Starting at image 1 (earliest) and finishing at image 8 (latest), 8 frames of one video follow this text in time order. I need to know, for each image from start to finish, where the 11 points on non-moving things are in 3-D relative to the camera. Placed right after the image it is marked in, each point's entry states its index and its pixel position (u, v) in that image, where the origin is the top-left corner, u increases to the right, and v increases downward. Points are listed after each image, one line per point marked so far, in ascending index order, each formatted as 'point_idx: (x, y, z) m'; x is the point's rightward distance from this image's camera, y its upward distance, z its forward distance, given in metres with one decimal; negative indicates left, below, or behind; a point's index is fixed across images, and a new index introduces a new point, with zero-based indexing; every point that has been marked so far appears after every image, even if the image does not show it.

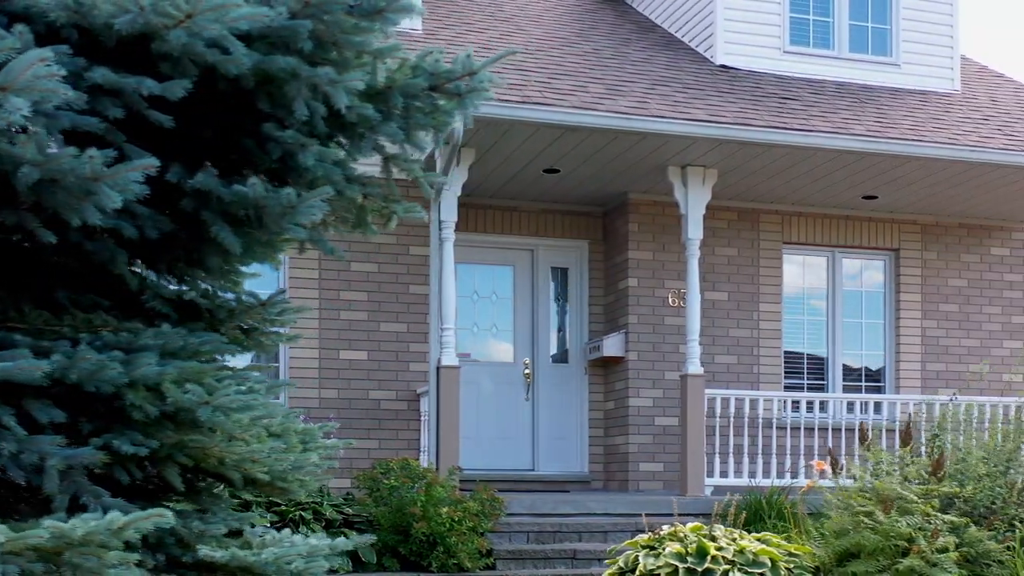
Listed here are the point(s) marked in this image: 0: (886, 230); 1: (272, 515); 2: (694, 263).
0: (+3.3, +0.5, +10.8) m
1: (-1.5, -1.4, +7.4) m
2: (+1.4, +0.2, +9.2) m
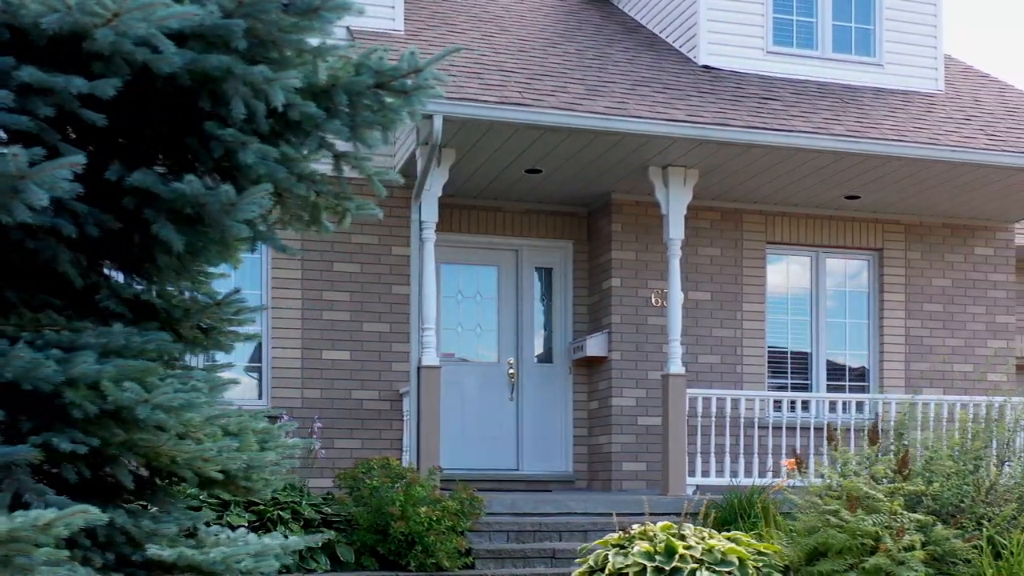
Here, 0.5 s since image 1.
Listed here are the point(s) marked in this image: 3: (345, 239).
0: (+3.2, +0.5, +10.8) m
1: (-1.6, -1.4, +7.4) m
2: (+1.3, +0.2, +9.3) m
3: (-1.3, +0.4, +9.4) m
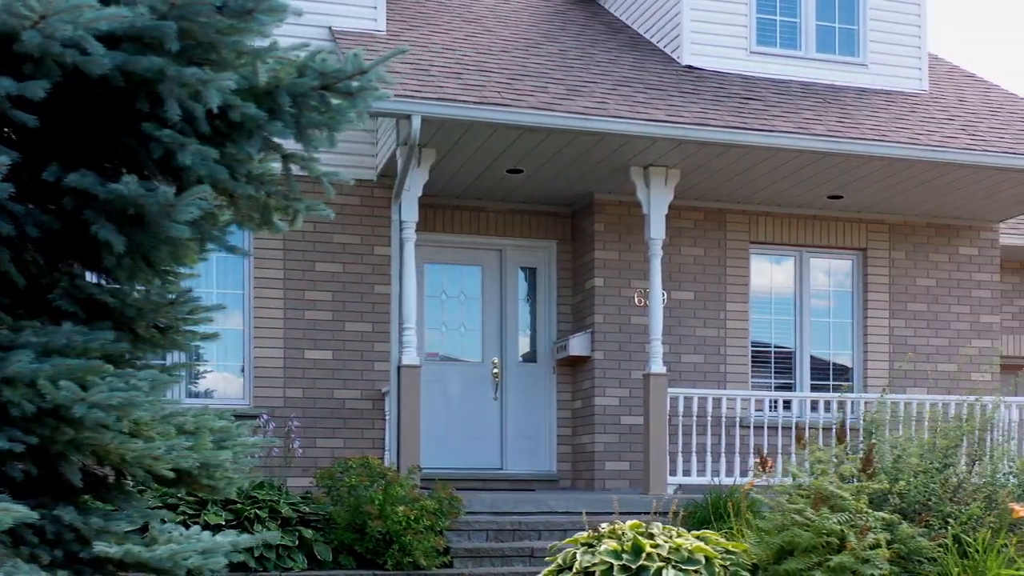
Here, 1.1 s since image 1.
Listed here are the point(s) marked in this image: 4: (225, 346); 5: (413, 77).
0: (+3.1, +0.5, +10.8) m
1: (-1.8, -1.4, +7.4) m
2: (+1.1, +0.2, +9.3) m
3: (-1.4, +0.4, +9.5) m
4: (-2.2, -0.4, +9.2) m
5: (-0.7, +1.5, +8.5) m
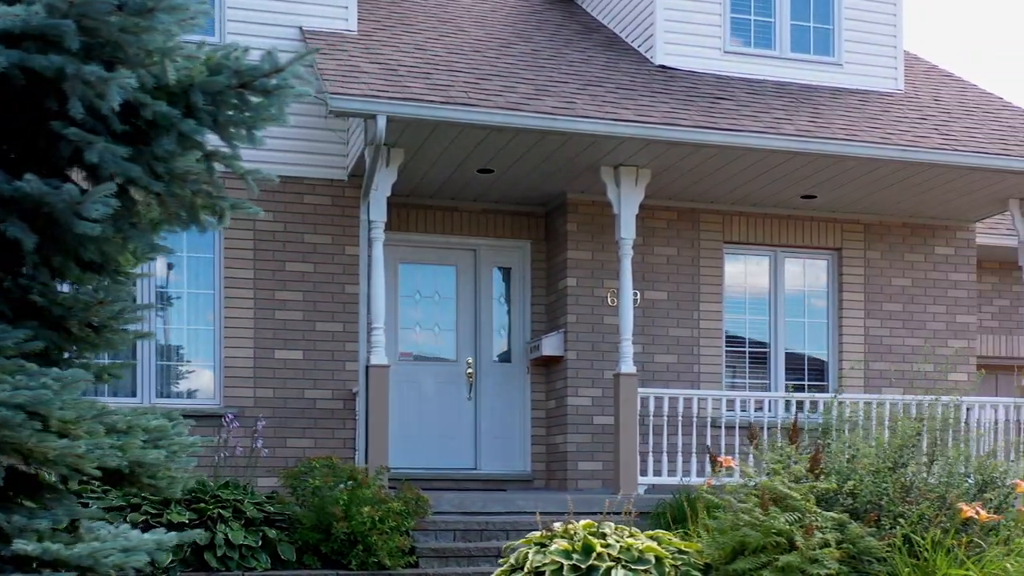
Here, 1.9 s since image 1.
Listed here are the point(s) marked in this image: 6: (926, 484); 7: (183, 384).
0: (+2.8, +0.5, +10.8) m
1: (-2.0, -1.4, +7.4) m
2: (+0.9, +0.2, +9.3) m
3: (-1.7, +0.4, +9.5) m
4: (-2.4, -0.4, +9.2) m
5: (-0.9, +1.5, +8.5) m
6: (+2.0, -1.0, +6.0) m
7: (-2.5, -0.7, +9.2) m
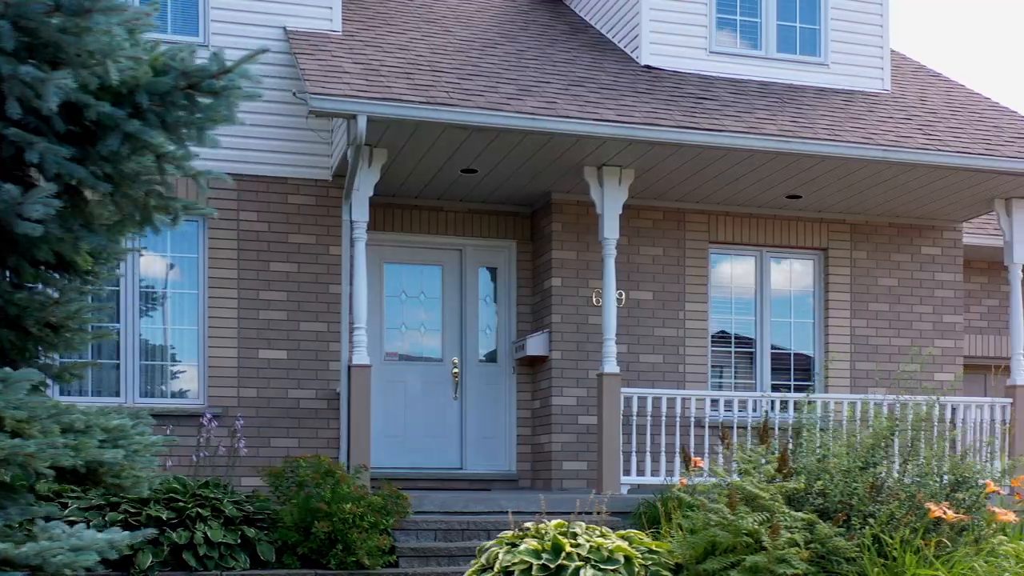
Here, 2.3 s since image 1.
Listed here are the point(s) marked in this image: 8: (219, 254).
0: (+2.7, +0.5, +10.8) m
1: (-2.1, -1.4, +7.4) m
2: (+0.8, +0.2, +9.3) m
3: (-1.8, +0.4, +9.5) m
4: (-2.6, -0.4, +9.3) m
5: (-1.1, +1.5, +8.5) m
6: (+1.9, -1.0, +6.0) m
7: (-2.6, -0.7, +9.2) m
8: (-2.3, +0.3, +9.3) m
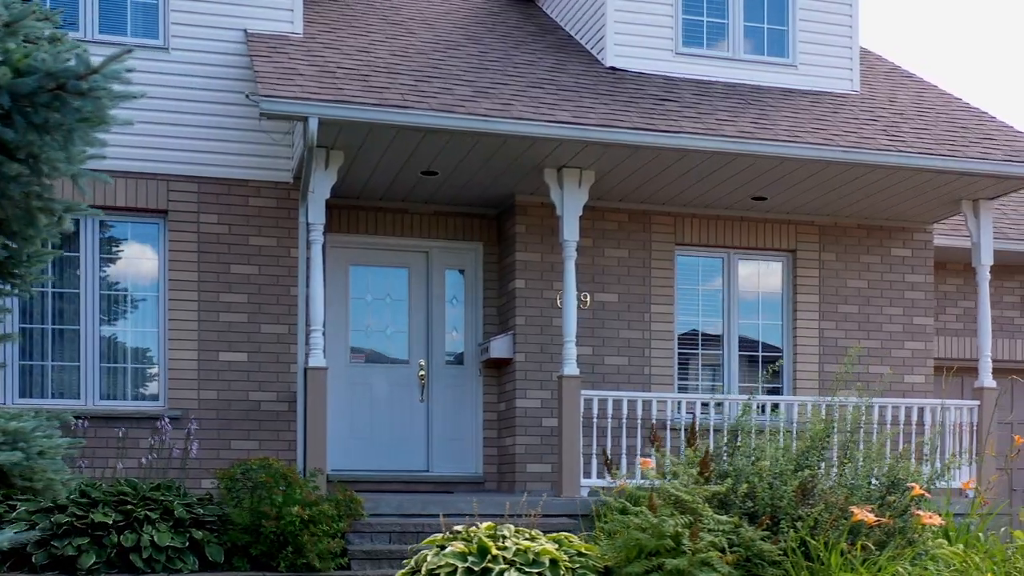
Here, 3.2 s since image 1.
0: (+2.4, +0.5, +10.8) m
1: (-2.5, -1.4, +7.5) m
2: (+0.4, +0.2, +9.3) m
3: (-2.1, +0.4, +9.5) m
4: (-2.9, -0.5, +9.3) m
5: (-1.4, +1.5, +8.5) m
6: (+1.6, -1.0, +5.9) m
7: (-2.9, -0.8, +9.2) m
8: (-2.6, +0.2, +9.3) m
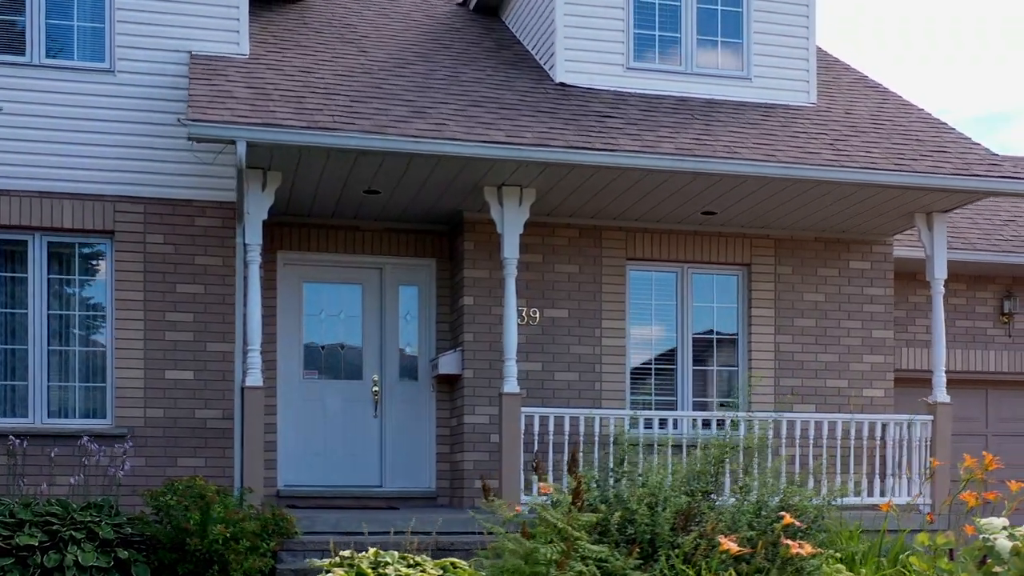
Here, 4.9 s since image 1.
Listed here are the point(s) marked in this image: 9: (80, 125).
0: (+2.0, +0.4, +10.8) m
1: (-3.0, -1.6, +7.6) m
2: (0.0, 0.0, +9.3) m
3: (-2.6, +0.2, +9.6) m
4: (-3.3, -0.6, +9.4) m
5: (-1.9, +1.3, +8.6) m
6: (+1.0, -1.1, +5.9) m
7: (-3.4, -0.9, +9.3) m
8: (-3.0, +0.1, +9.4) m
9: (-3.4, +1.3, +9.4) m
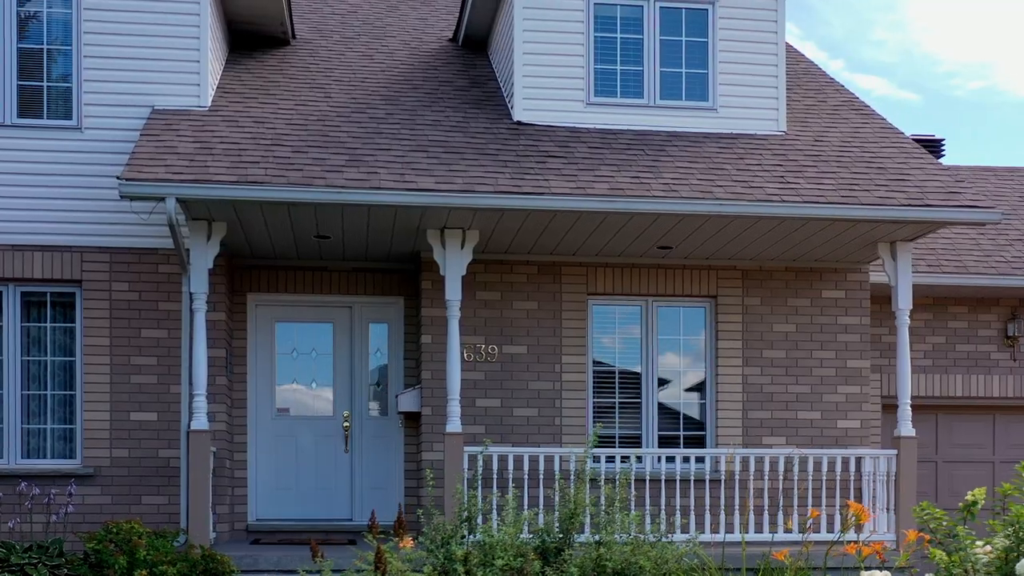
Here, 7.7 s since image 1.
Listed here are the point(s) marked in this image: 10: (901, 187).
0: (+1.7, +0.1, +10.7) m
1: (-3.5, -1.9, +8.1) m
2: (-0.5, -0.3, +9.4) m
3: (-3.0, -0.2, +10.0) m
4: (-3.7, -1.0, +9.9) m
5: (-2.4, +1.0, +9.0) m
6: (+0.2, -1.4, +6.0) m
7: (-3.8, -1.3, +9.8) m
8: (-3.5, -0.3, +9.9) m
9: (-3.8, +0.9, +9.9) m
10: (+3.1, +0.8, +9.7) m
